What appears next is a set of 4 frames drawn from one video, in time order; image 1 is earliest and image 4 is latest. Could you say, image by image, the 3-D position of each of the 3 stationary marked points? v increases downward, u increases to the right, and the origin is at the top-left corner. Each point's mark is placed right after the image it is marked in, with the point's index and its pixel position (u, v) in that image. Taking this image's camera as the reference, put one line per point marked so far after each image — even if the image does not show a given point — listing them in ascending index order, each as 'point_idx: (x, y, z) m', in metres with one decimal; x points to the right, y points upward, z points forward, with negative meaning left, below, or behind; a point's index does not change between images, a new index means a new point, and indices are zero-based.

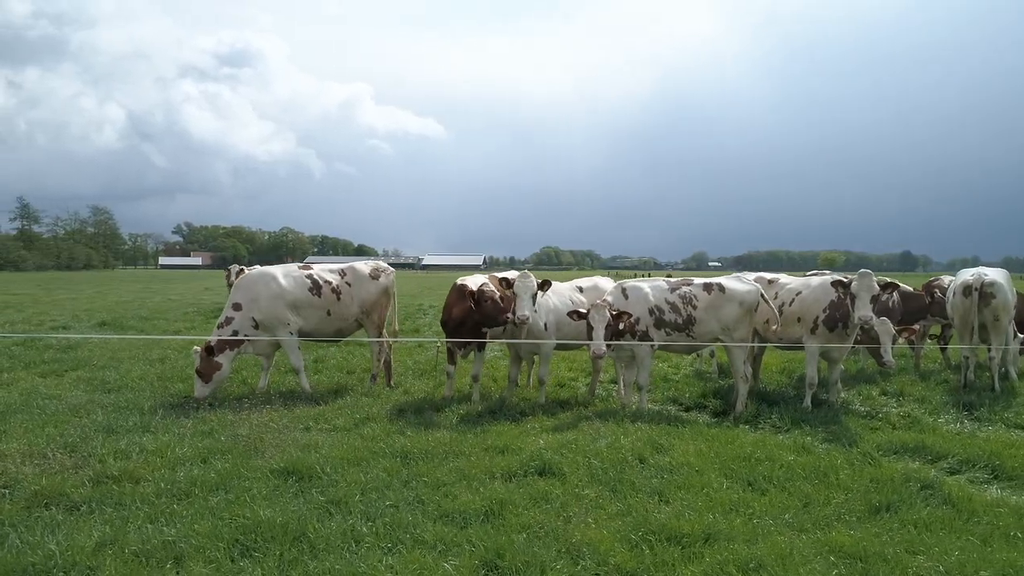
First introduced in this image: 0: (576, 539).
0: (+0.5, -1.8, +5.1) m
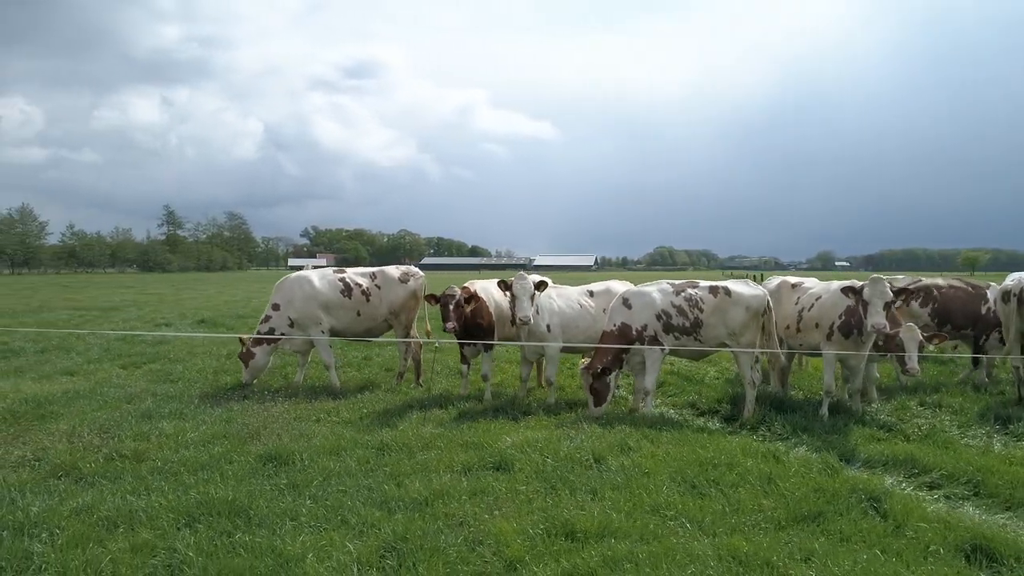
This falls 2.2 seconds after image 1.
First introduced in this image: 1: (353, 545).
0: (-0.2, -1.8, +5.5) m
1: (-1.2, -1.9, +5.2) m
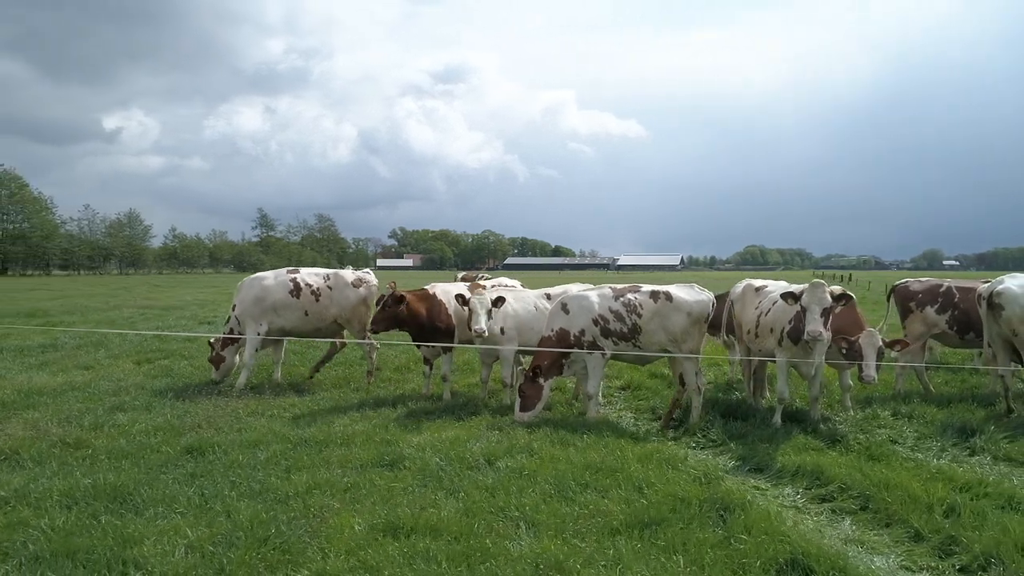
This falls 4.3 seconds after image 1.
0: (-1.5, -1.9, +5.8) m
1: (-2.5, -1.9, +5.6) m
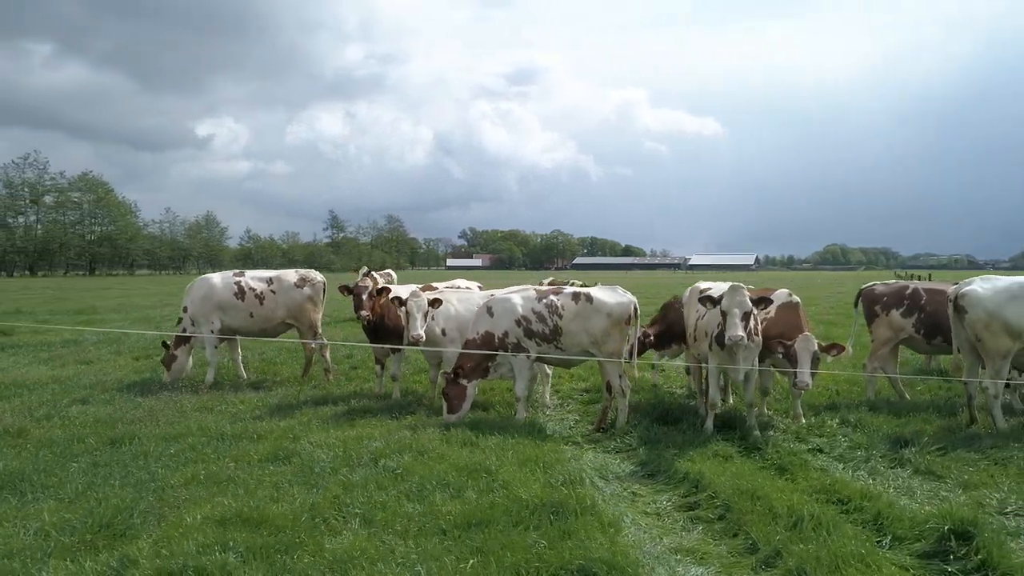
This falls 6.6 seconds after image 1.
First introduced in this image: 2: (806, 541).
0: (-2.9, -1.9, +6.1) m
1: (-3.9, -1.9, +6.1) m
2: (+2.3, -1.9, +5.5) m
